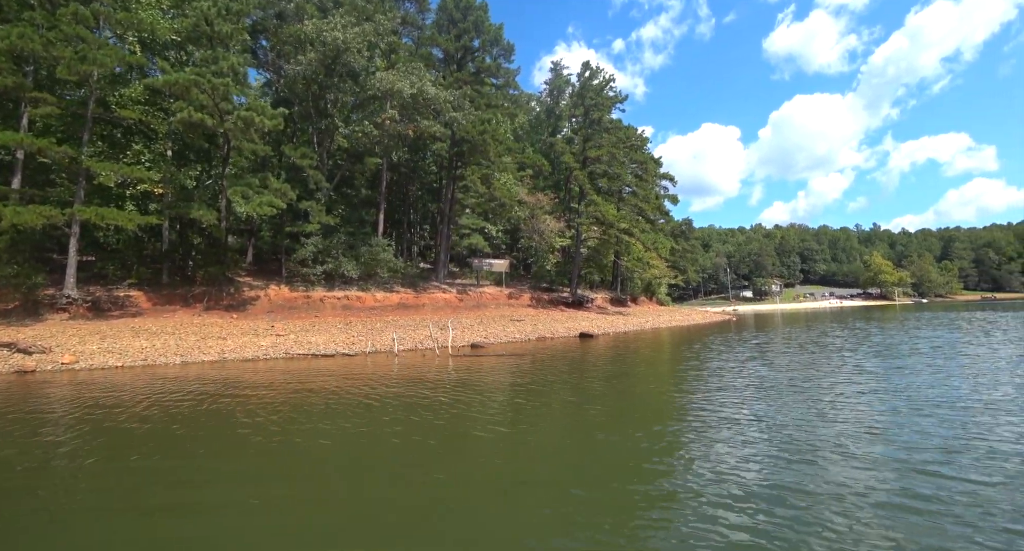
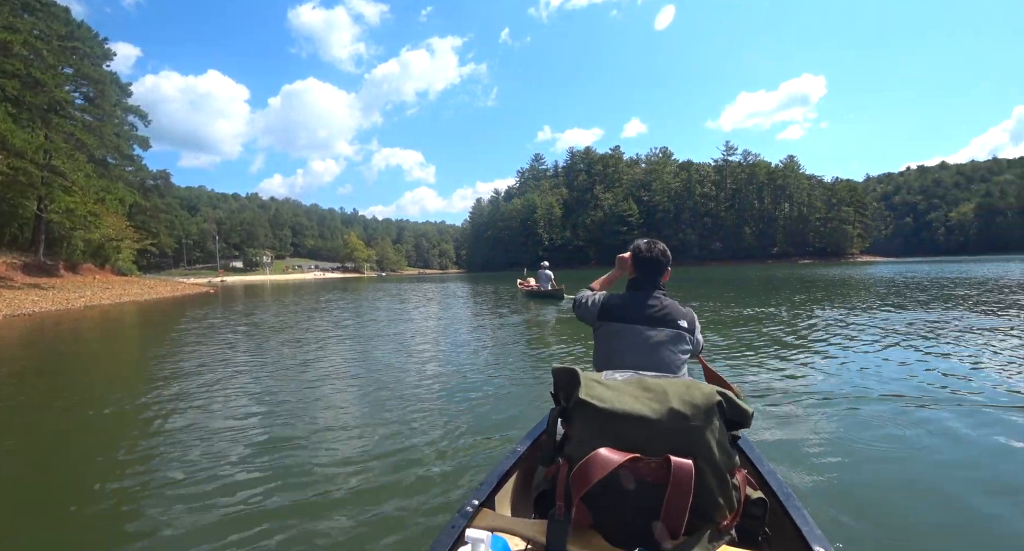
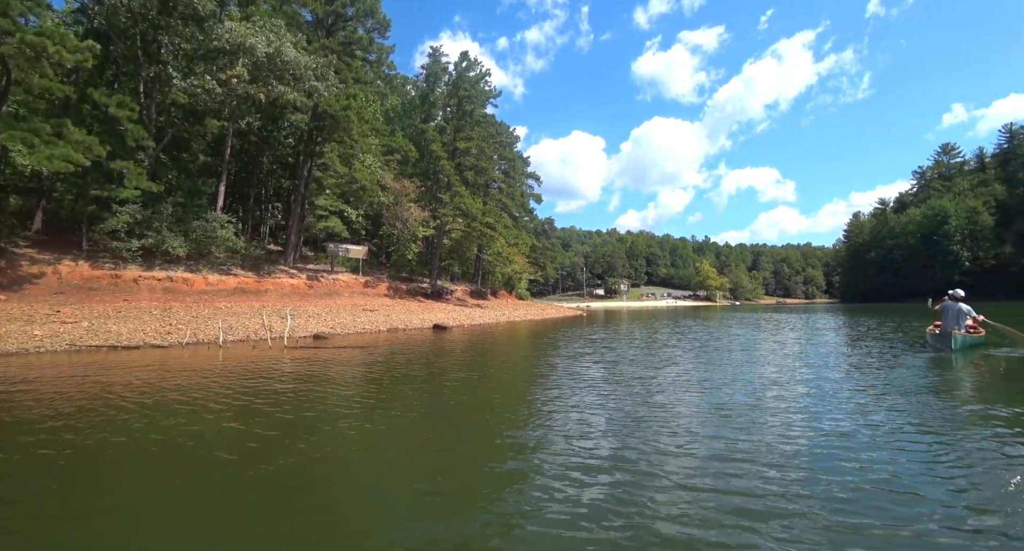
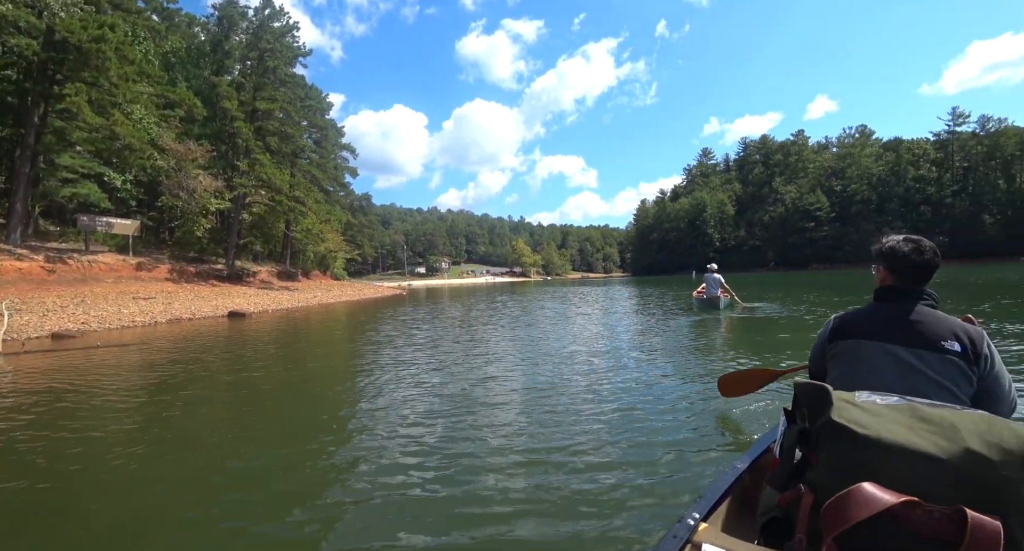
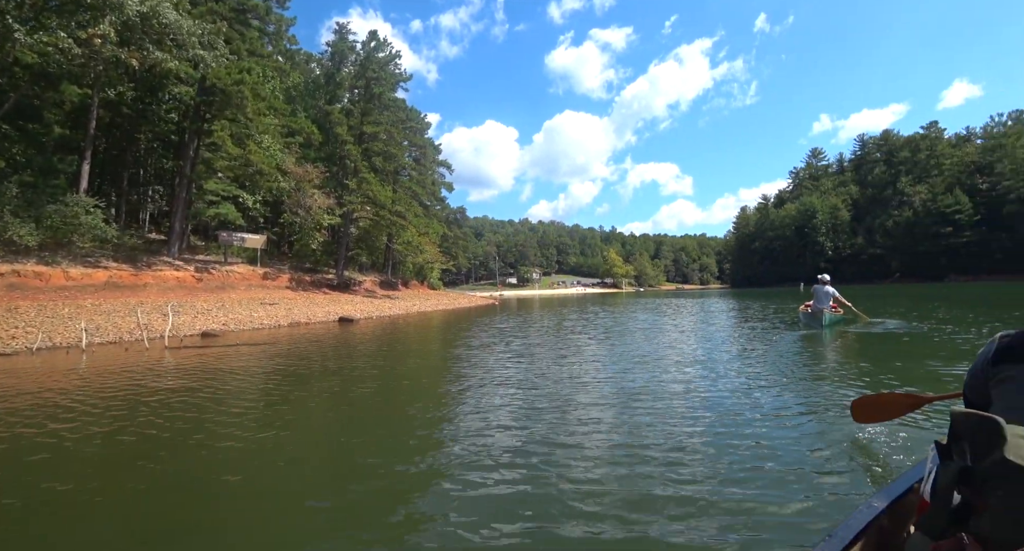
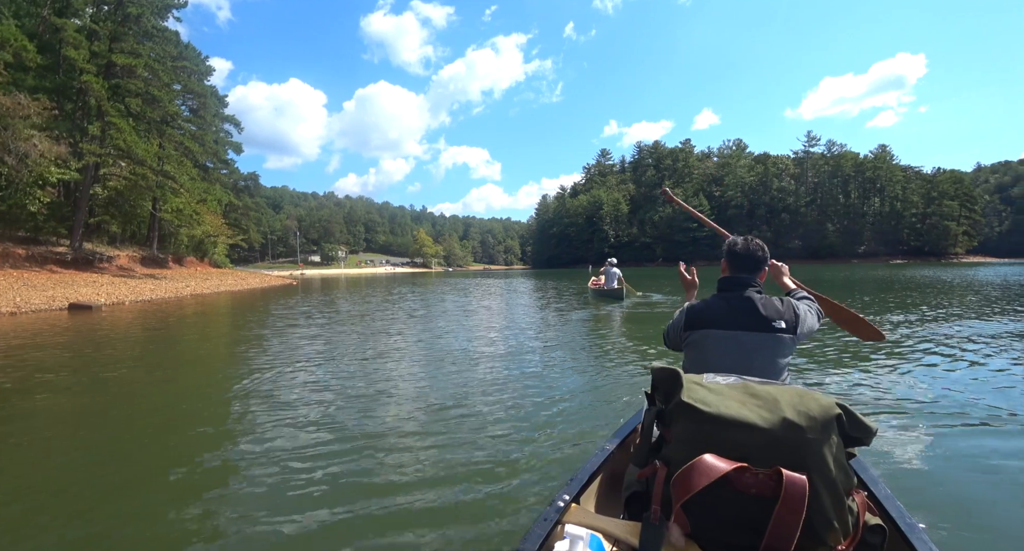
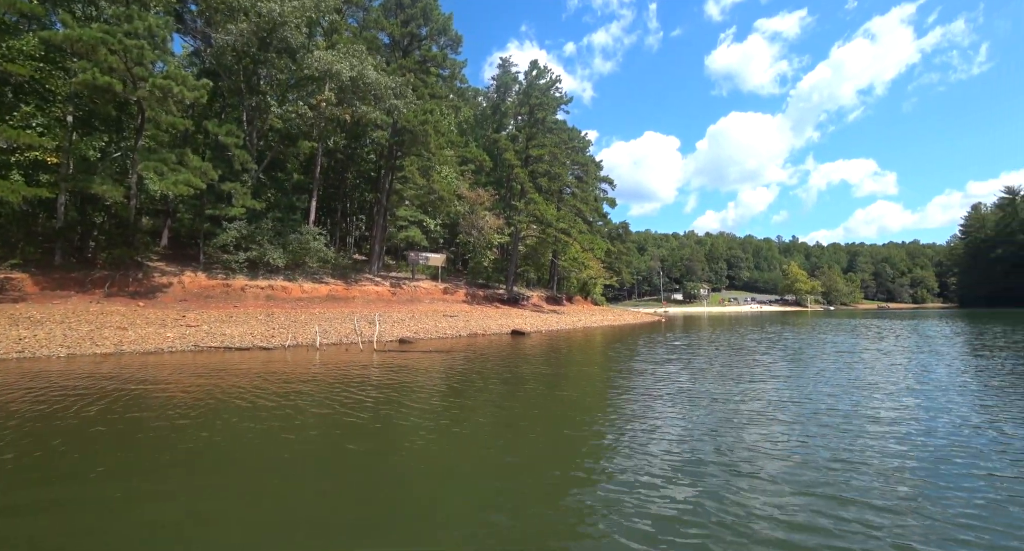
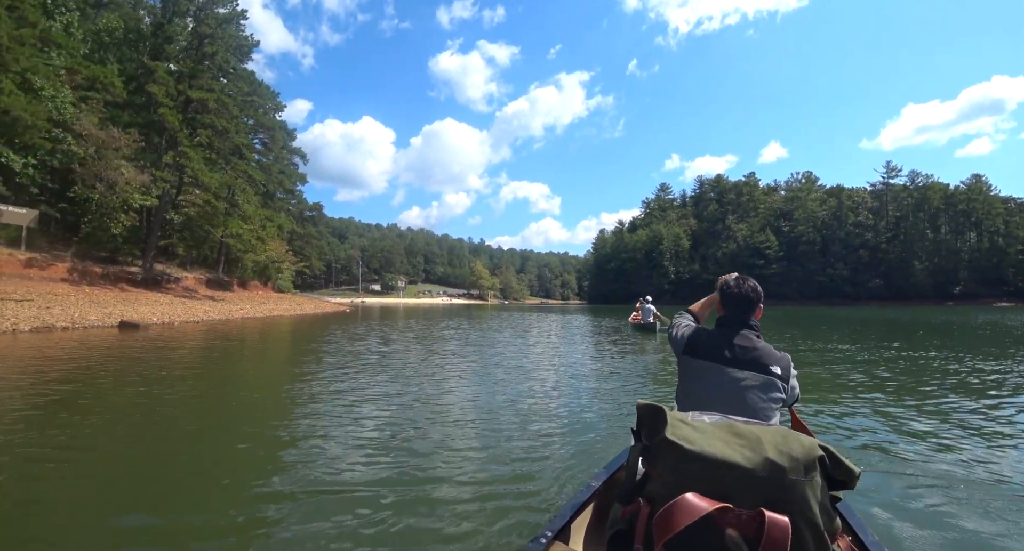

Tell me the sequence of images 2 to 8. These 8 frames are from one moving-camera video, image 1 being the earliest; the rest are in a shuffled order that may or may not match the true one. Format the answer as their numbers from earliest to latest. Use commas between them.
7, 3, 5, 4, 6, 2, 8
